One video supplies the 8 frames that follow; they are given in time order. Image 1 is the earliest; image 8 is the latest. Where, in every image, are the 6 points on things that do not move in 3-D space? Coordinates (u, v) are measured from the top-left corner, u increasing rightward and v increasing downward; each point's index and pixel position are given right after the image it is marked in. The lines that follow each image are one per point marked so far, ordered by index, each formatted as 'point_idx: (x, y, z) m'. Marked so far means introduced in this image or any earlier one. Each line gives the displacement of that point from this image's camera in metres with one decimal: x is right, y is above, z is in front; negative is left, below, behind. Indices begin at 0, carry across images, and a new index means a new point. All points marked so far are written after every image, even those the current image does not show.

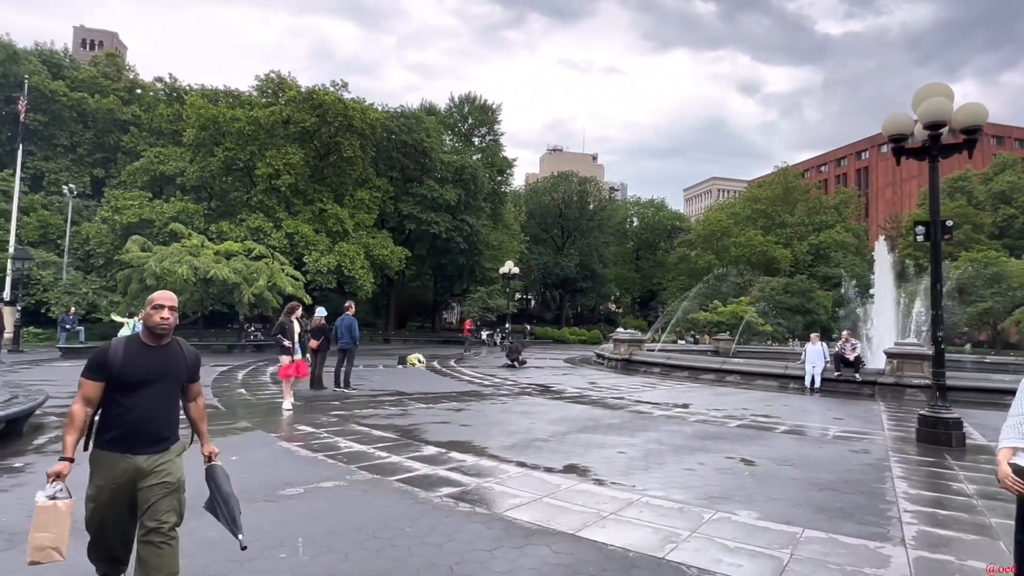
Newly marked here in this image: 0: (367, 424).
0: (-2.3, -2.1, +9.2) m
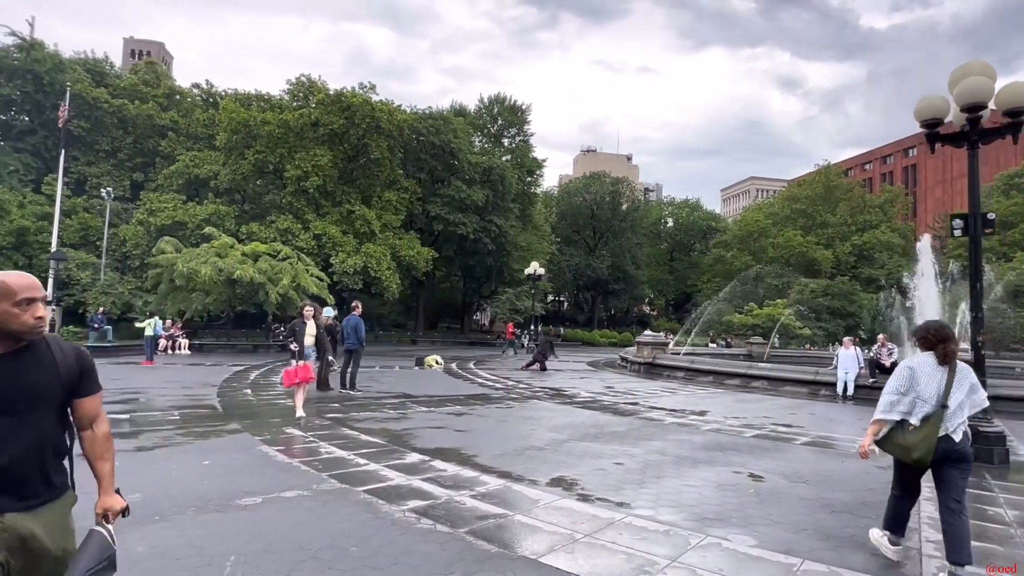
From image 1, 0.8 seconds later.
0: (-2.3, -2.1, +8.8) m
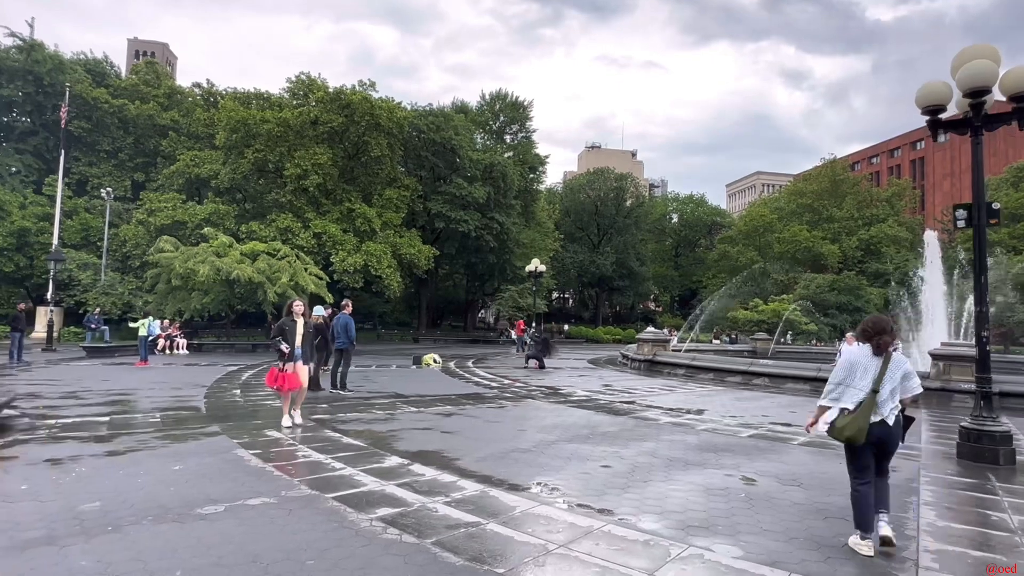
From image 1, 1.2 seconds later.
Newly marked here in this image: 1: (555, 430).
0: (-2.5, -2.1, +8.6) m
1: (+0.7, -2.2, +9.1) m
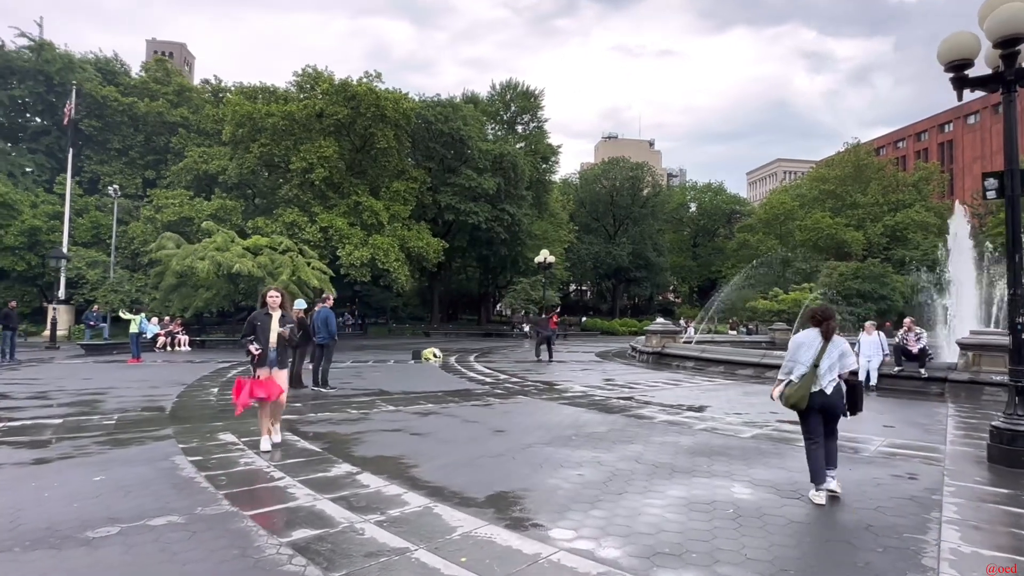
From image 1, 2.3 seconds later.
0: (-2.8, -2.0, +7.9) m
1: (+0.4, -2.0, +8.3) m
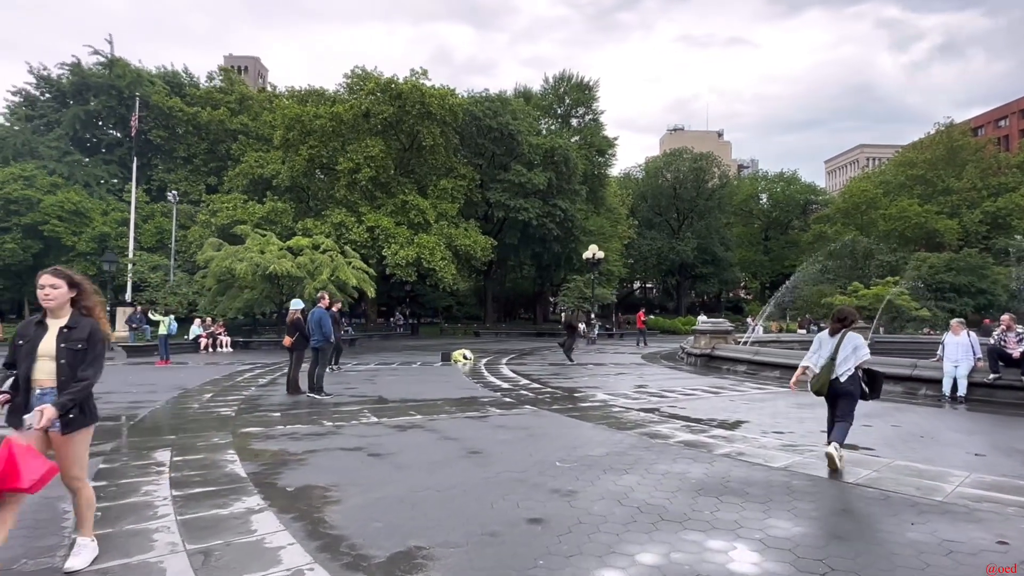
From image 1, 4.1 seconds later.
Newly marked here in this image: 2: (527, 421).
0: (-3.1, -1.9, +6.9) m
1: (+0.1, -2.0, +7.0) m
2: (+0.2, -2.0, +9.0) m
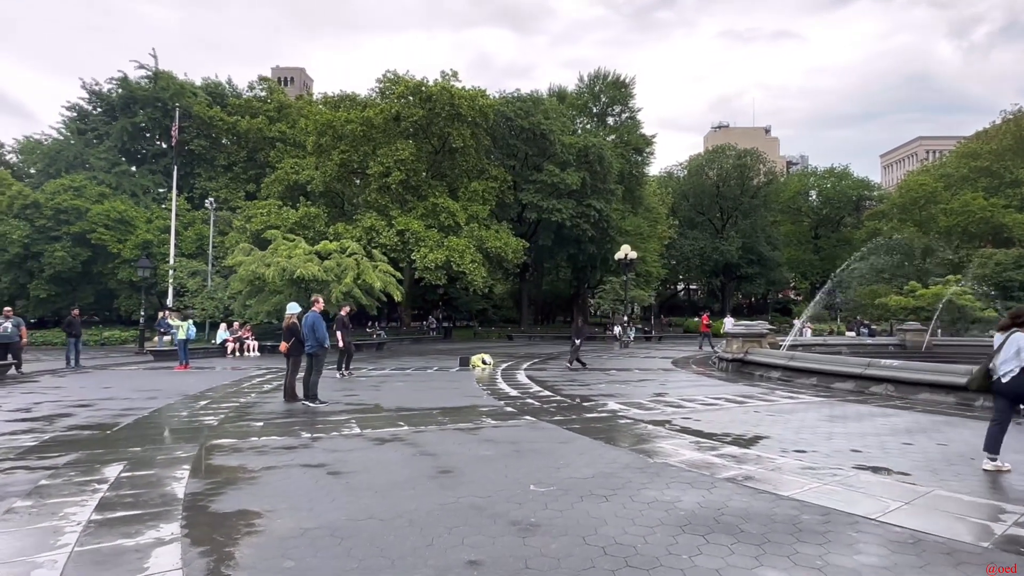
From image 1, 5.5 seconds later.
0: (-3.3, -2.0, +6.4) m
1: (-0.1, -2.0, +6.2) m
2: (+0.1, -2.0, +8.2) m
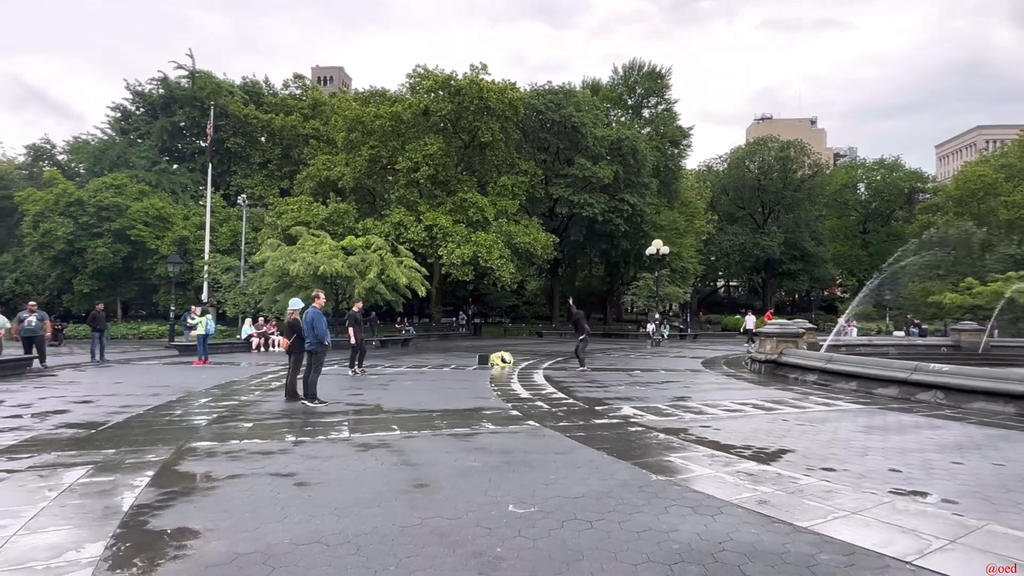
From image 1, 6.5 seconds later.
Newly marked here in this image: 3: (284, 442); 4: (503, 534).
0: (-3.5, -1.9, +6.0) m
1: (-0.3, -1.9, +5.6) m
2: (+0.1, -2.0, +7.6) m
3: (-2.9, -1.9, +7.5) m
4: (0.0, -1.8, +4.5) m
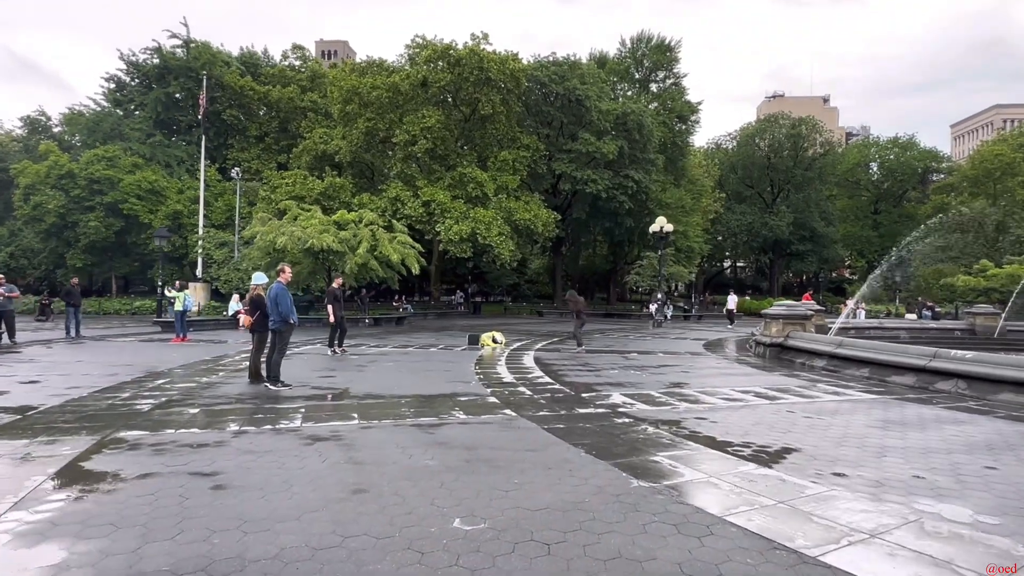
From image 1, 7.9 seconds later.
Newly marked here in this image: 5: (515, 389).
0: (-3.8, -1.6, +5.2) m
1: (-0.7, -1.7, +4.8) m
2: (-0.3, -1.7, +6.7) m
3: (-3.2, -1.6, +6.7) m
4: (-0.4, -1.7, +3.6) m
5: (0.0, -1.7, +9.8) m
